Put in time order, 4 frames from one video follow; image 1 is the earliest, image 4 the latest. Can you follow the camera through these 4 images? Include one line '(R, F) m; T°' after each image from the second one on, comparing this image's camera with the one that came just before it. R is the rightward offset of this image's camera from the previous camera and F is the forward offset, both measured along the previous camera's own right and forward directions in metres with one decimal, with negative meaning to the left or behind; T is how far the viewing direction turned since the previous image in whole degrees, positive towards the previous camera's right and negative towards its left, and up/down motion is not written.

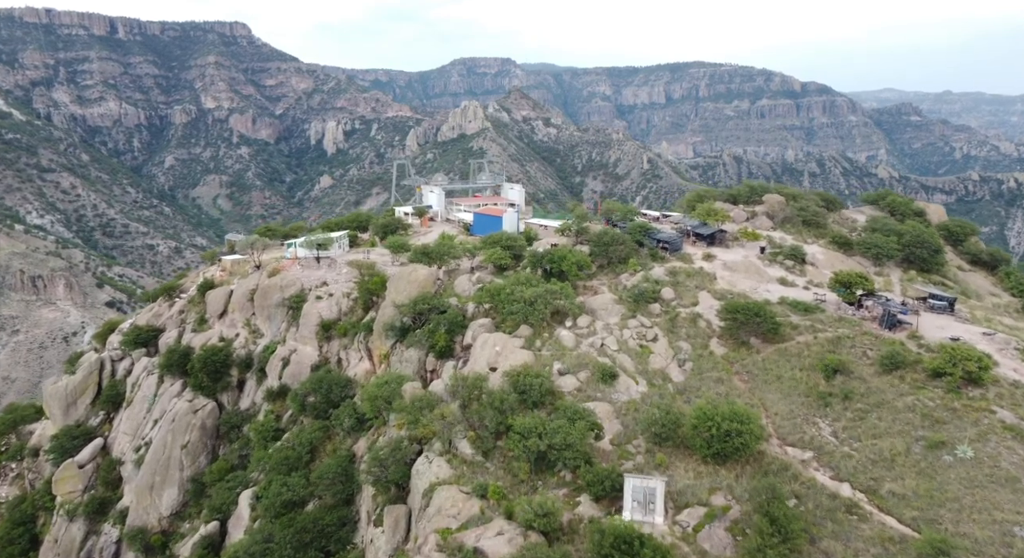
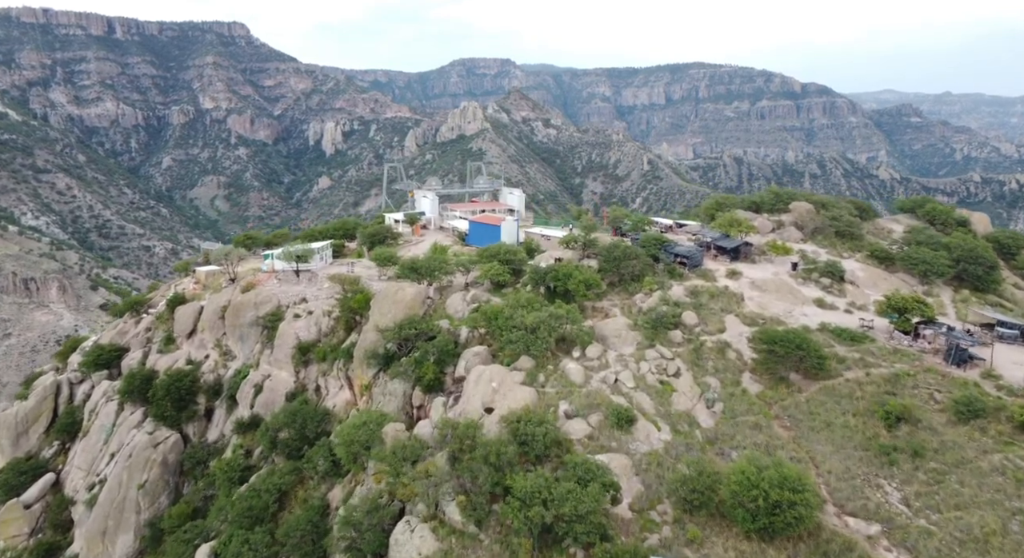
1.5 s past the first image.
(0.0, +3.4) m; 0°
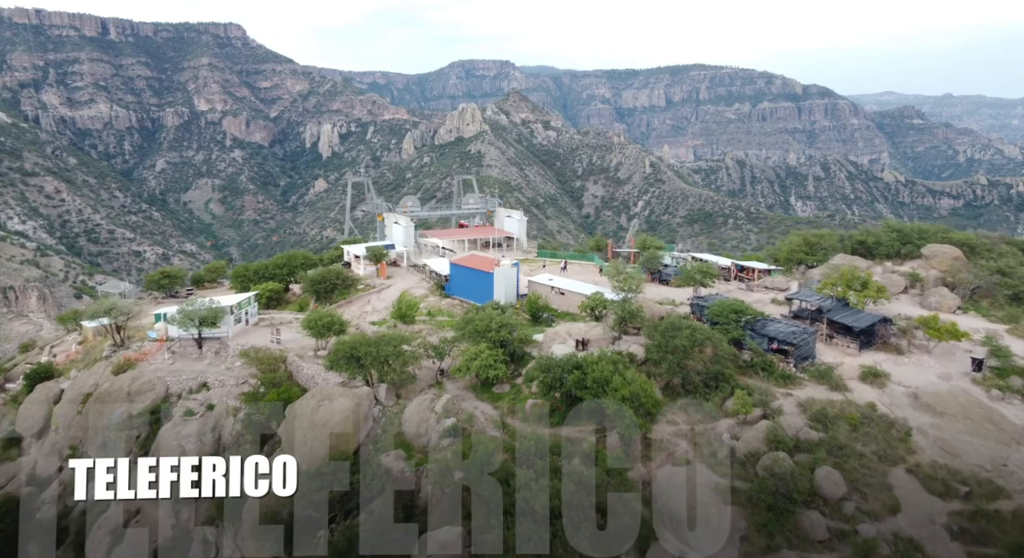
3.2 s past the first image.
(+0.1, +10.1) m; 0°
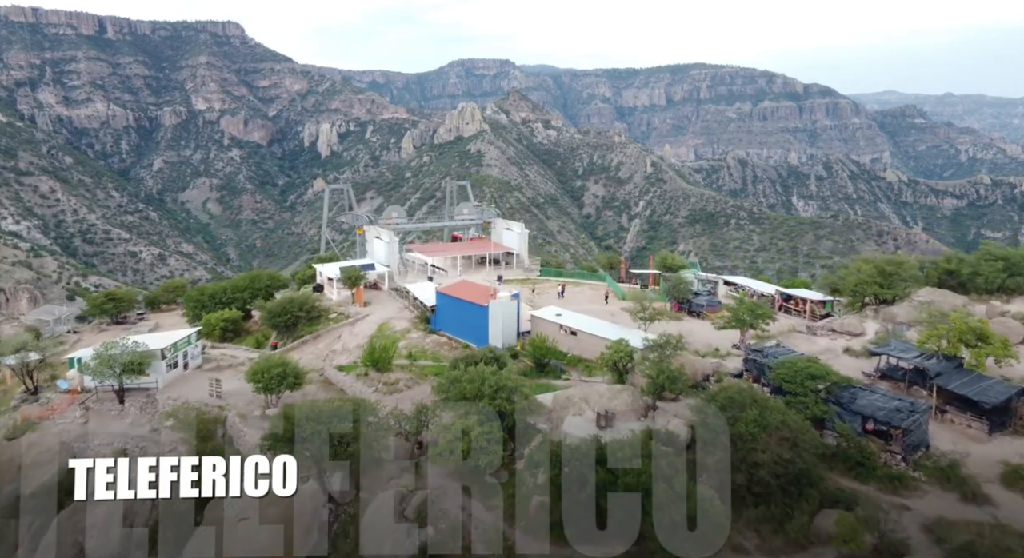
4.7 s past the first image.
(0.0, +4.5) m; 0°
